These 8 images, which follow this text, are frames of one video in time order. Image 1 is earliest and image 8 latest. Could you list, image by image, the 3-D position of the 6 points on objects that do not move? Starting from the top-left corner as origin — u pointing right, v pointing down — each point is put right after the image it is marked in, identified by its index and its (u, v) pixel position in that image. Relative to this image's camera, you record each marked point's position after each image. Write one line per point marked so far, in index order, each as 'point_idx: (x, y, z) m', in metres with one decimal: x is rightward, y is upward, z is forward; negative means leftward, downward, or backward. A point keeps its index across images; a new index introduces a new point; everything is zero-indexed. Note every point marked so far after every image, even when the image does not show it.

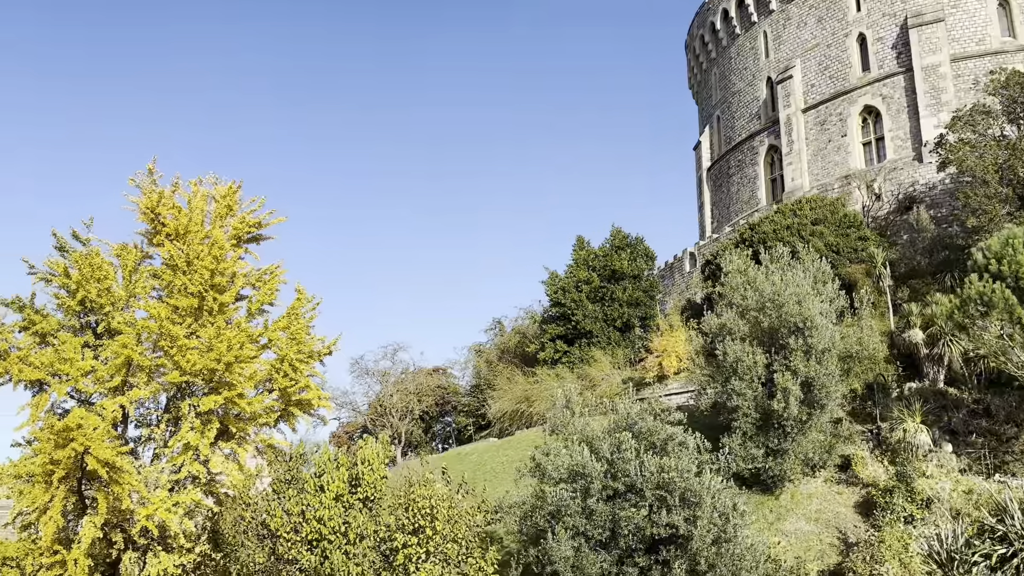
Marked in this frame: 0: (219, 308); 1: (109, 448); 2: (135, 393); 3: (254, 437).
0: (-6.1, -0.4, +18.5) m
1: (-6.9, -2.7, +15.3) m
2: (-7.2, -2.0, +17.1) m
3: (-5.3, -3.0, +18.3) m
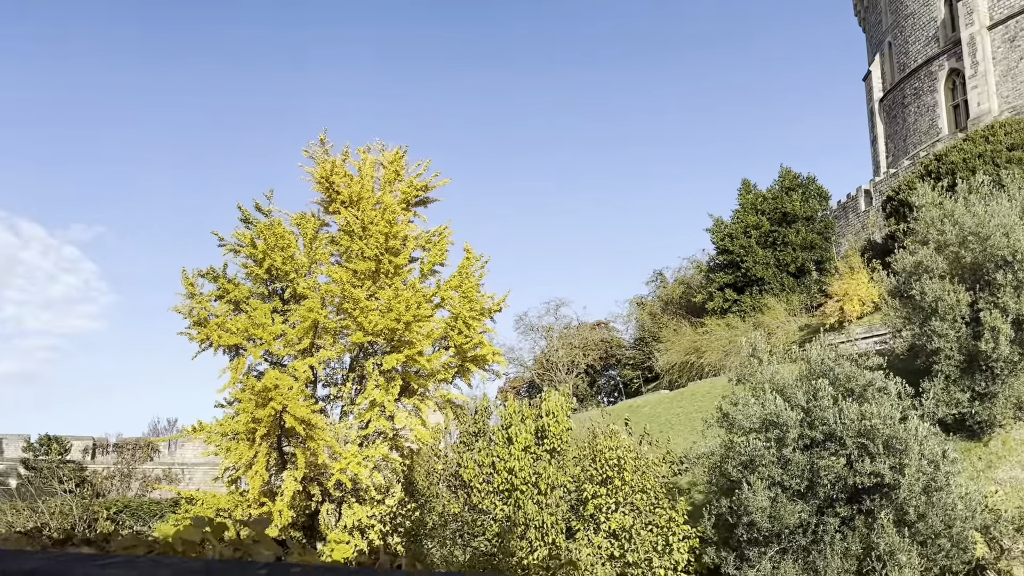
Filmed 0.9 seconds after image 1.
0: (-2.5, +0.4, +19.2) m
1: (-3.7, -2.1, +16.2) m
2: (-3.8, -1.3, +18.0) m
3: (-1.6, -2.2, +18.9) m
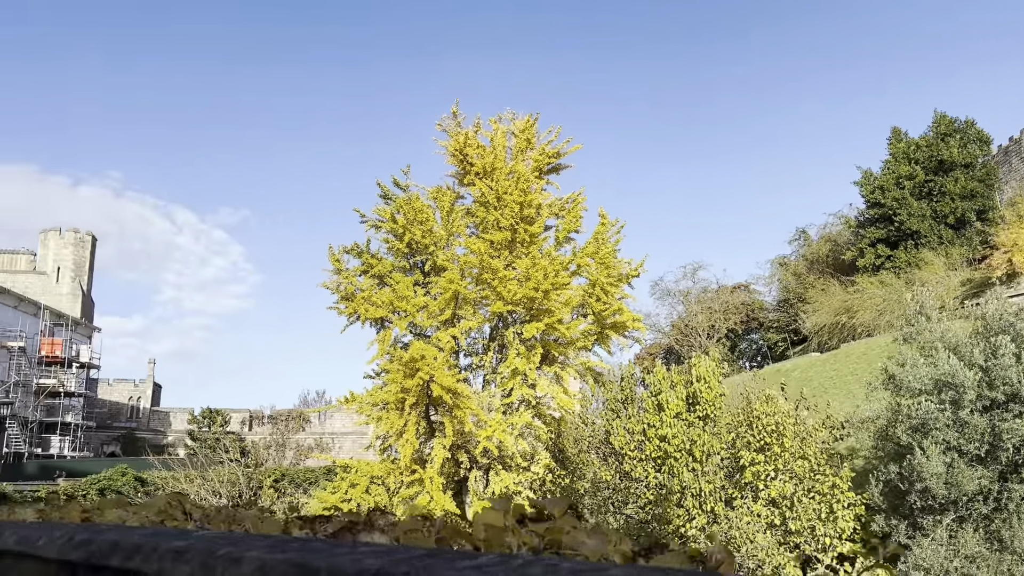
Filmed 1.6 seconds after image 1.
0: (+0.5, +1.0, +19.1) m
1: (-1.1, -1.6, +16.4) m
2: (-0.9, -0.7, +18.1) m
3: (+1.4, -1.5, +18.8) m
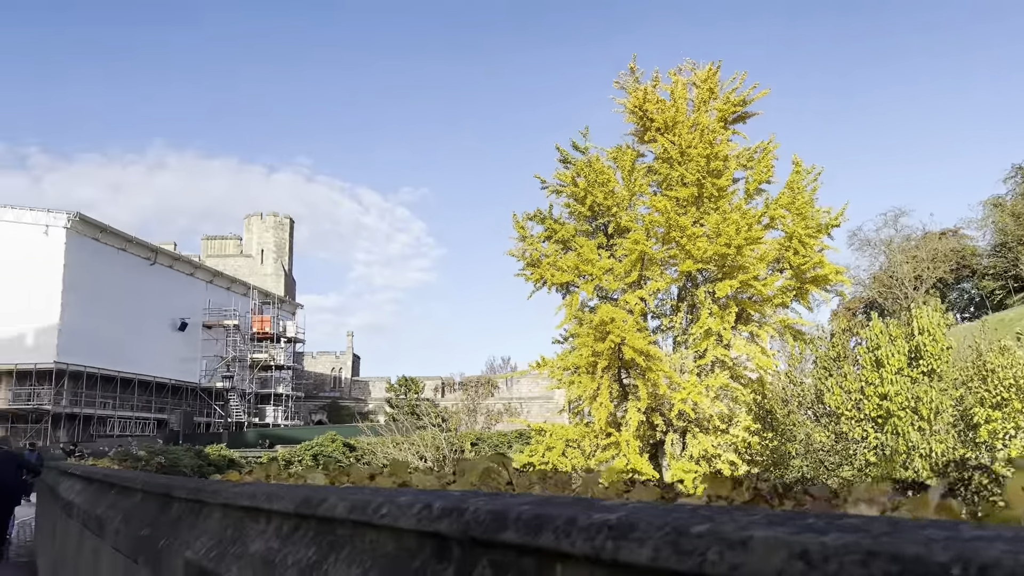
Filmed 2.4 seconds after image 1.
0: (+4.3, +2.0, +18.3) m
1: (+2.4, -0.9, +16.1) m
2: (+2.9, +0.1, +17.7) m
3: (+5.3, -0.6, +17.9) m
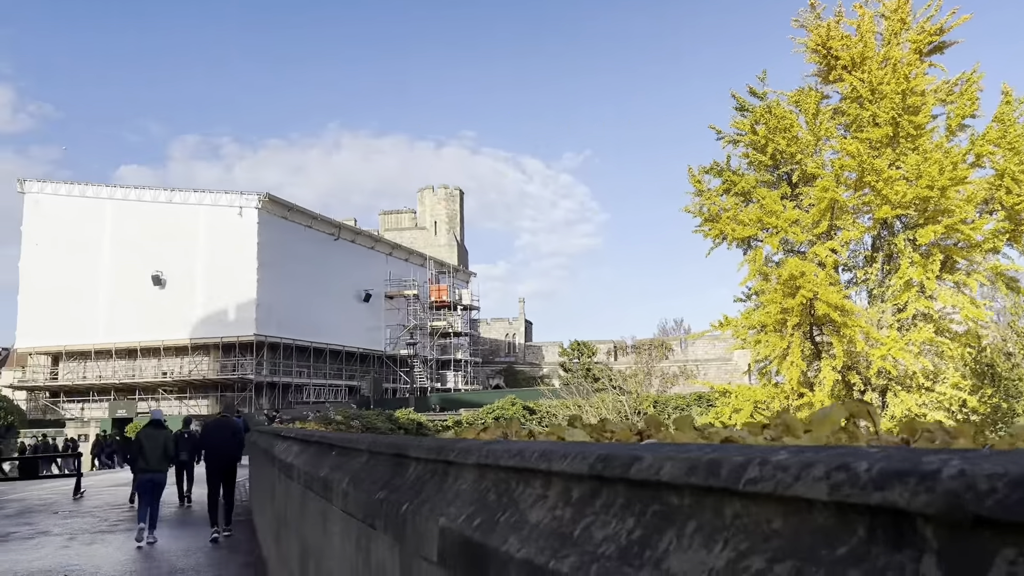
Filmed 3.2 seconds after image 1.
0: (+7.7, +3.0, +16.8) m
1: (+5.6, 0.0, +15.0) m
2: (+6.3, +1.0, +16.5) m
3: (+8.7, +0.5, +16.3) m
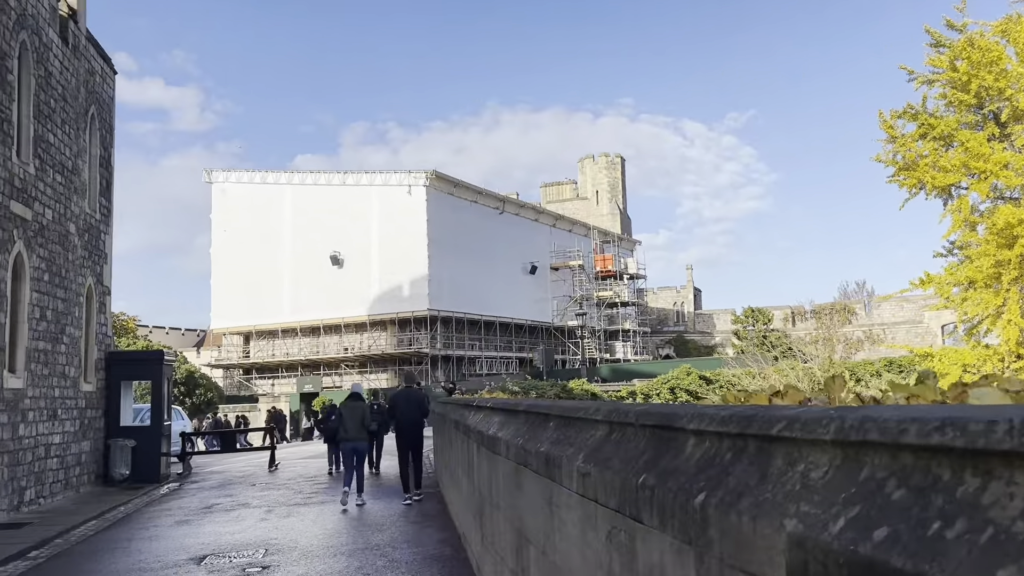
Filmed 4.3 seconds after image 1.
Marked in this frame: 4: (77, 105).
0: (+10.6, +3.9, +14.5) m
1: (+8.3, +0.8, +13.2) m
2: (+9.2, +1.9, +14.5) m
3: (+11.6, +1.4, +13.9) m
4: (-5.0, +2.1, +10.4) m
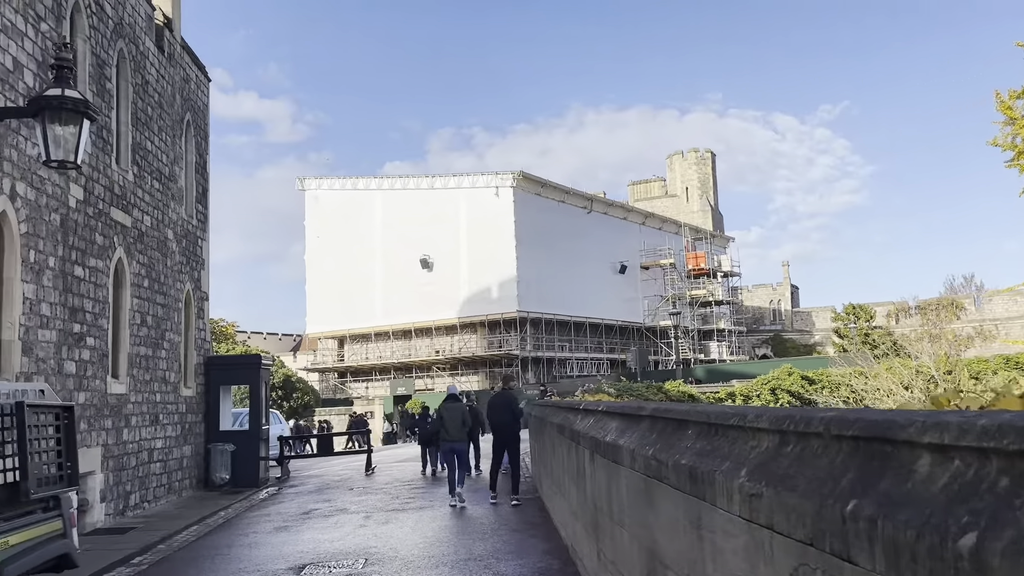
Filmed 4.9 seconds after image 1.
0: (+12.0, +4.1, +13.0) m
1: (+9.6, +0.9, +12.0) m
2: (+10.6, +2.1, +13.2) m
3: (+13.0, +1.6, +12.4) m
4: (-3.9, +2.0, +10.5) m
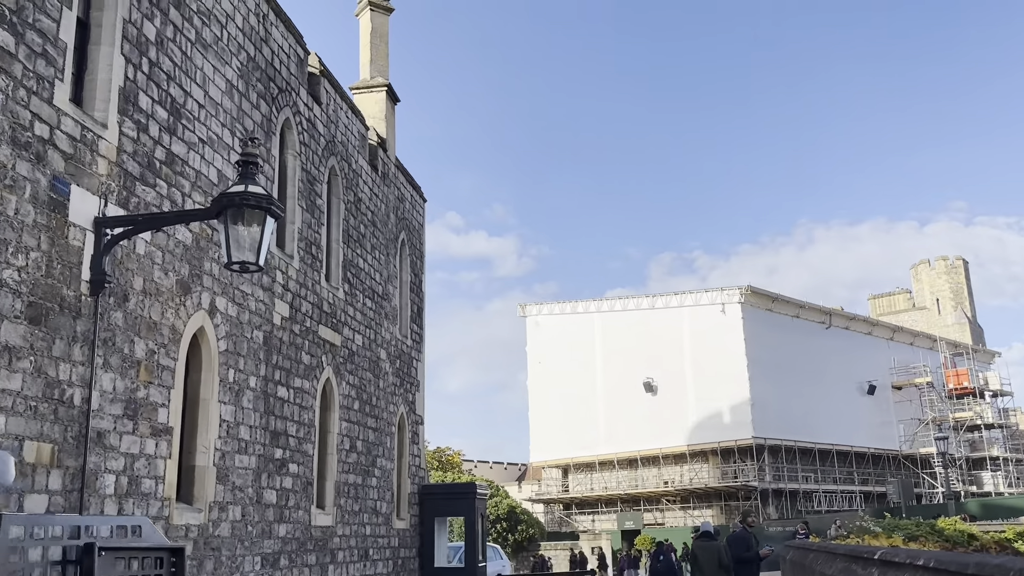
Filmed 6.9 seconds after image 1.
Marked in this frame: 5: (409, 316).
0: (+14.6, +3.1, +9.2) m
1: (+12.1, 0.0, +8.3) m
2: (+13.4, +1.0, +9.4) m
3: (+15.4, +0.8, +8.0) m
4: (-1.4, +0.7, +10.3) m
5: (-1.3, -0.3, +11.0) m
